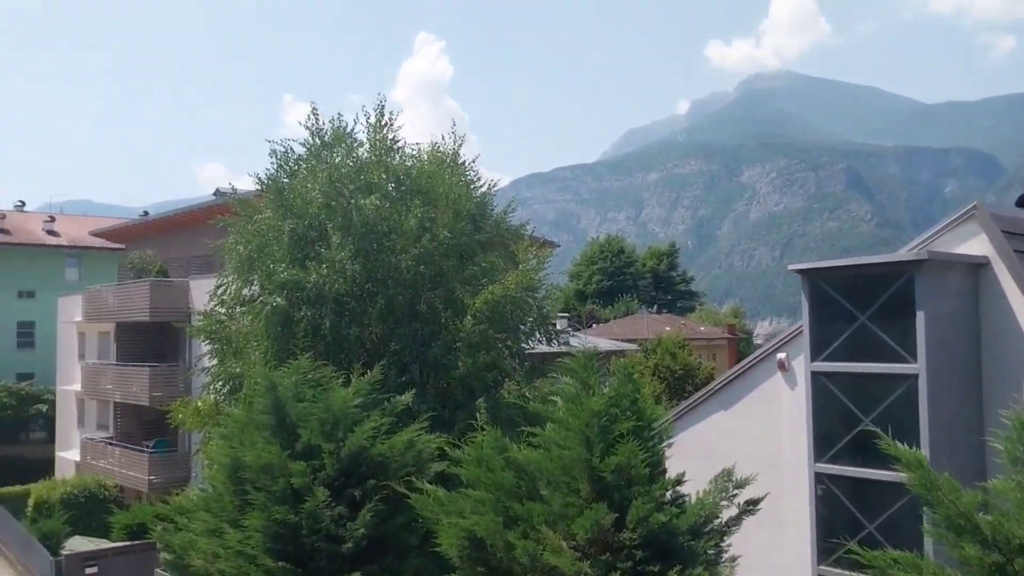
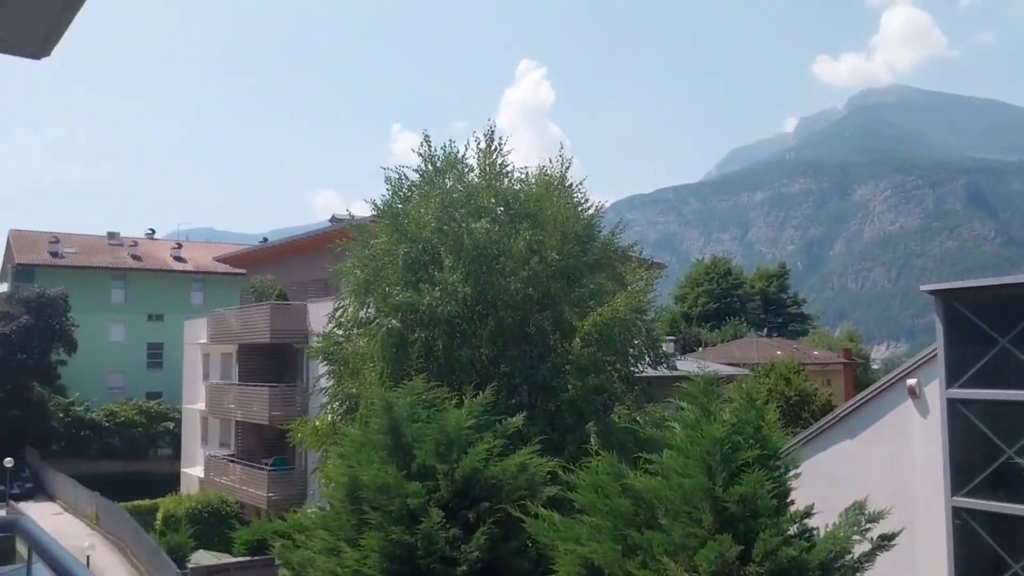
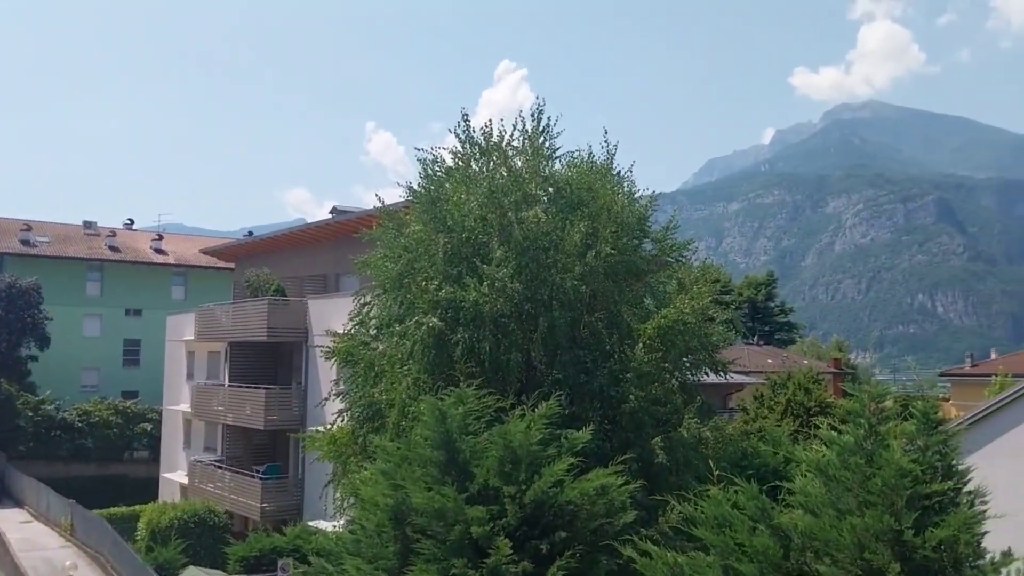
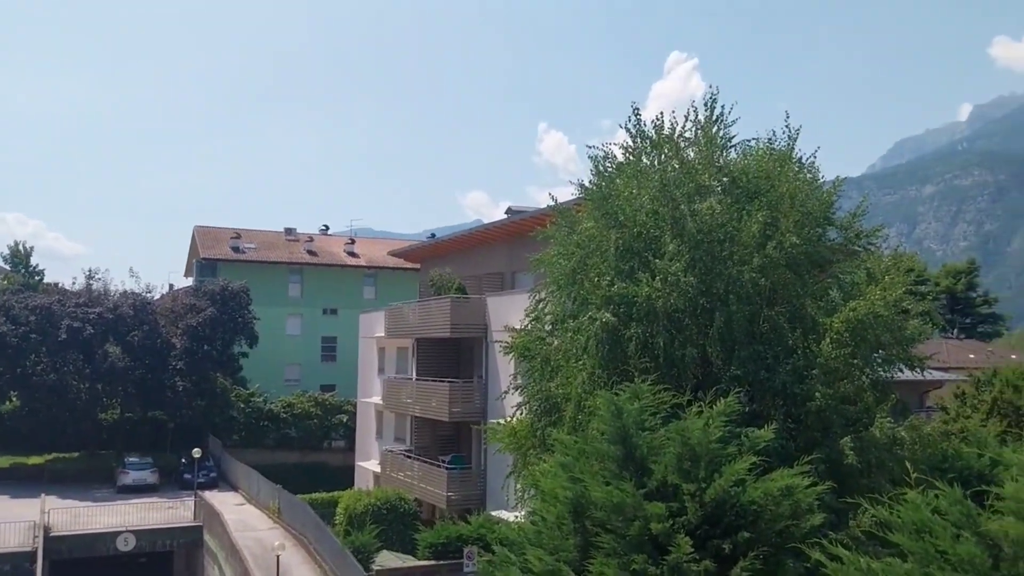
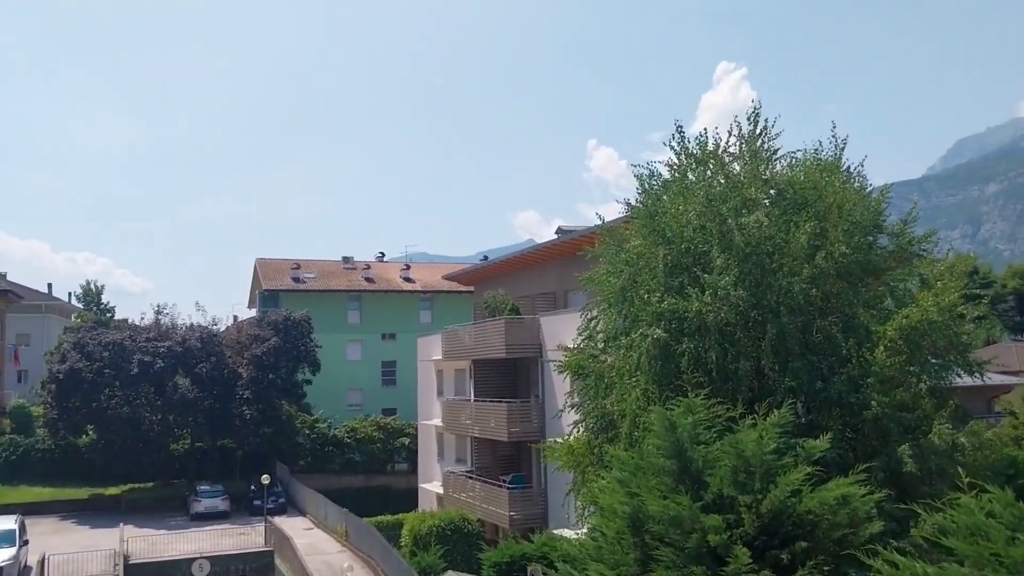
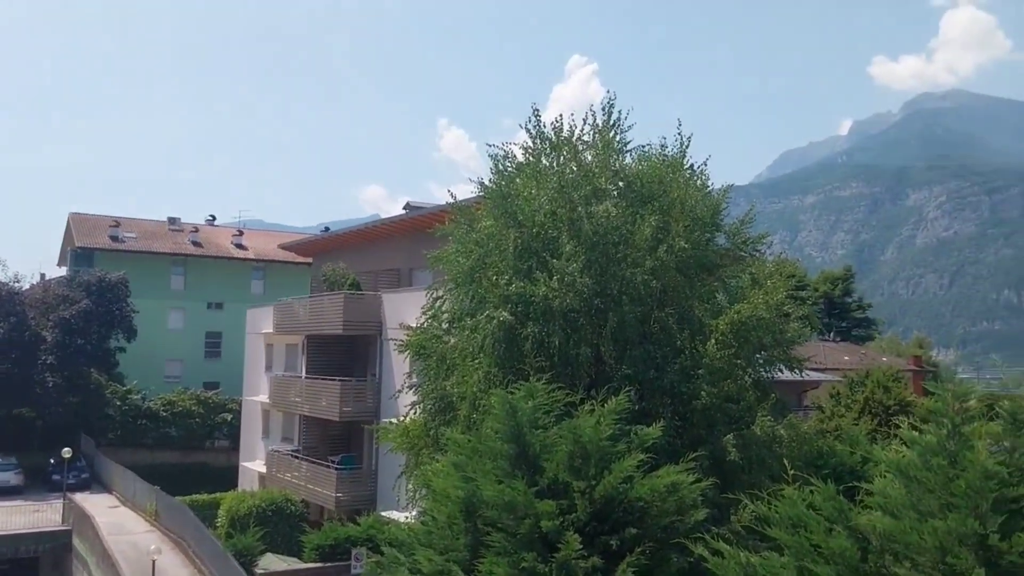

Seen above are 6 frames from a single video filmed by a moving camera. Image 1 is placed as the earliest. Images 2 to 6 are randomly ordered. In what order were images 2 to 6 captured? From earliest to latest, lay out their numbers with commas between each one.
2, 5, 4, 6, 3
